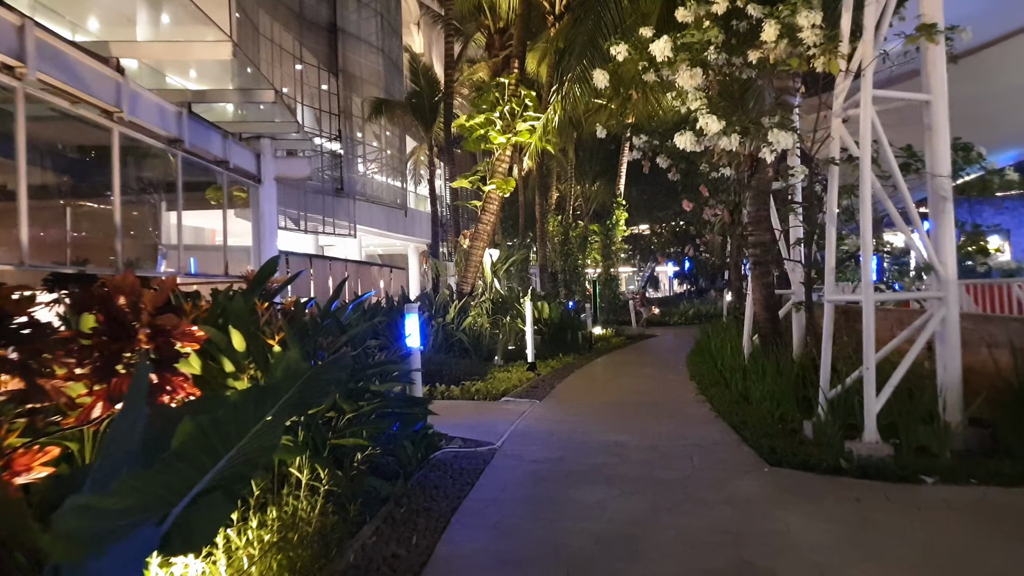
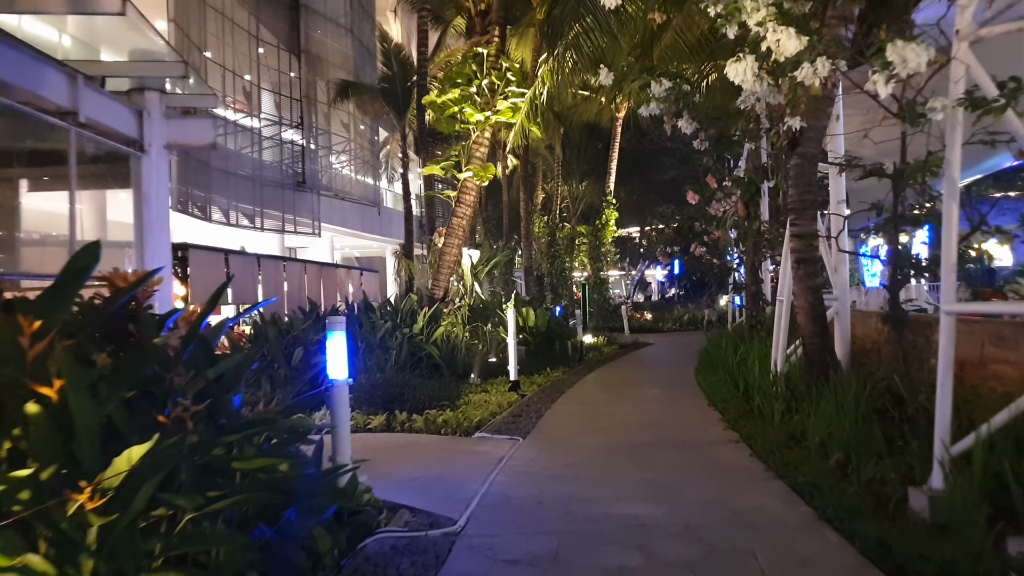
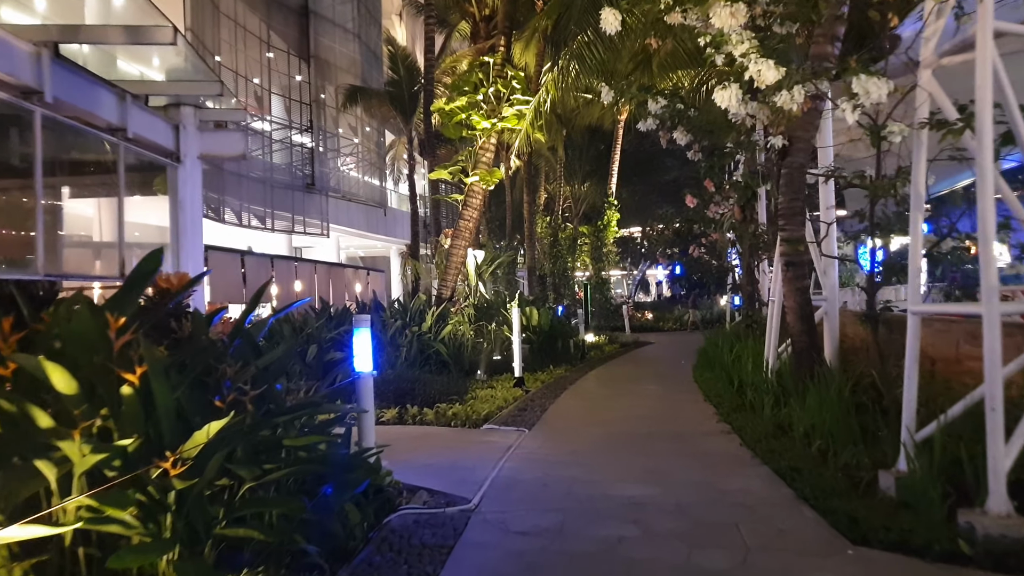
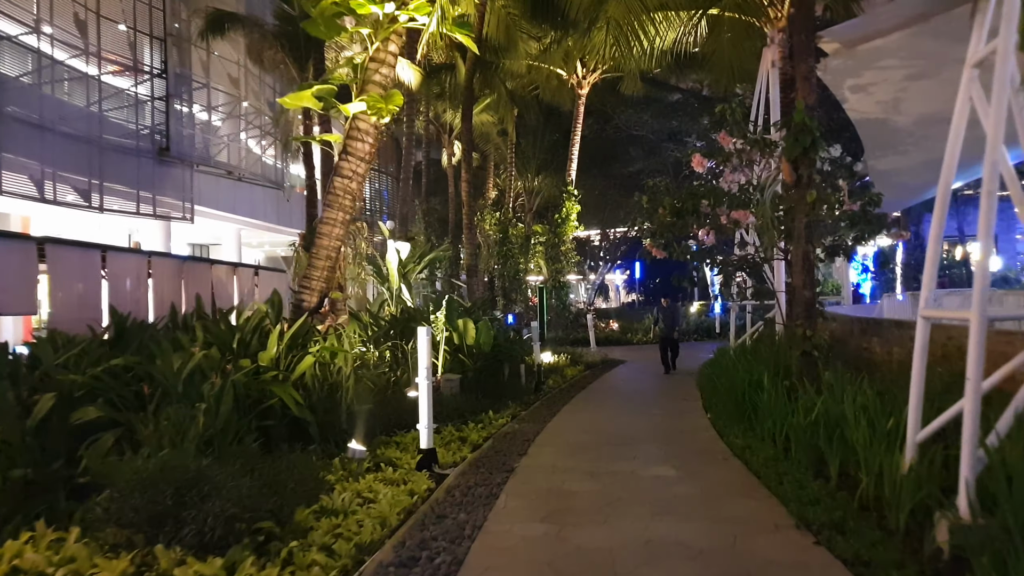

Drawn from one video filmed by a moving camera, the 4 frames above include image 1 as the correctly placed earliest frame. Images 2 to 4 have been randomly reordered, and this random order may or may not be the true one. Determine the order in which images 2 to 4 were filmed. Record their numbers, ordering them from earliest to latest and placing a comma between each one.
3, 2, 4
